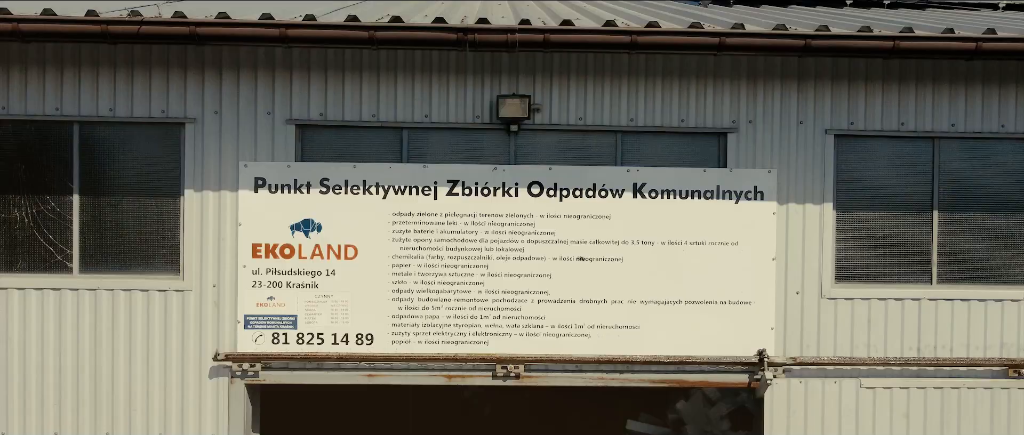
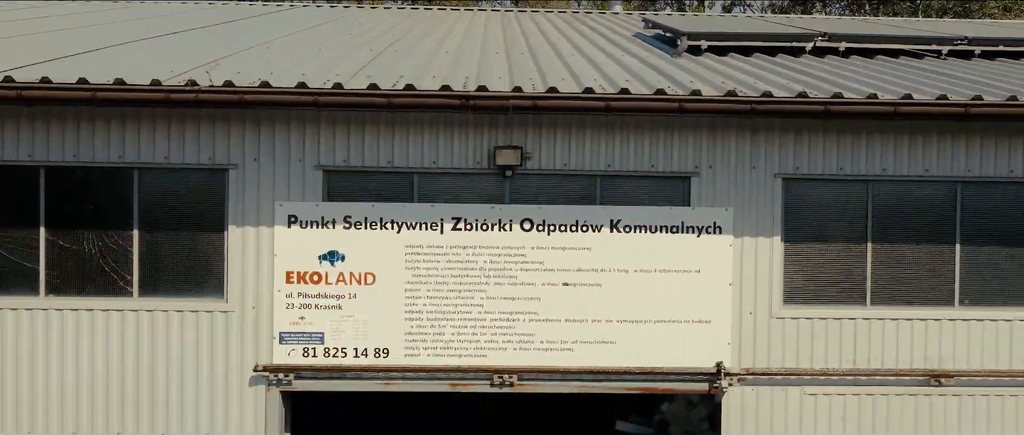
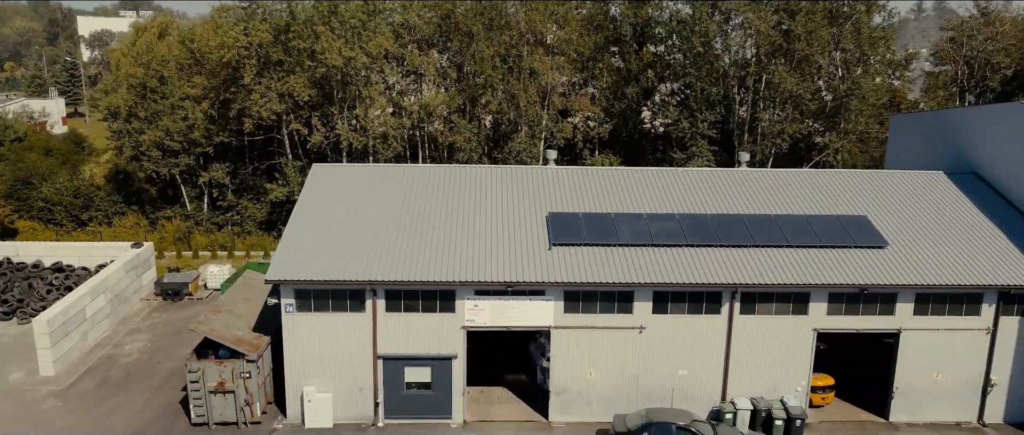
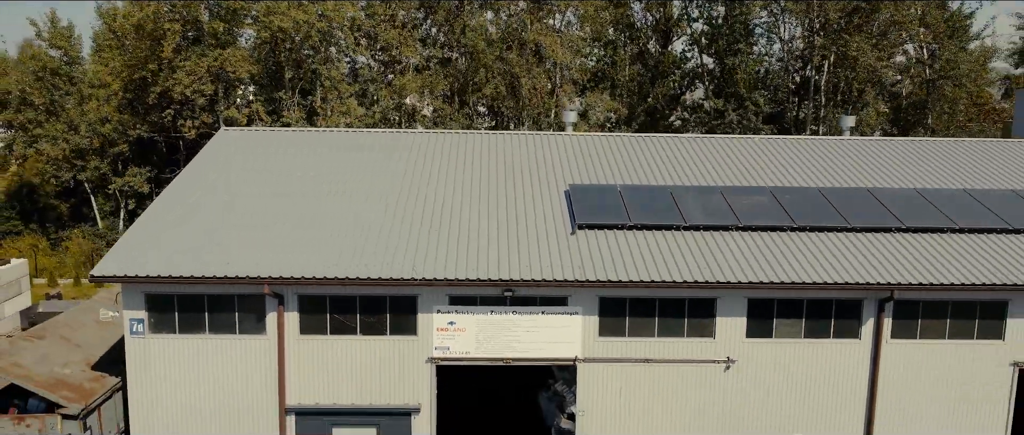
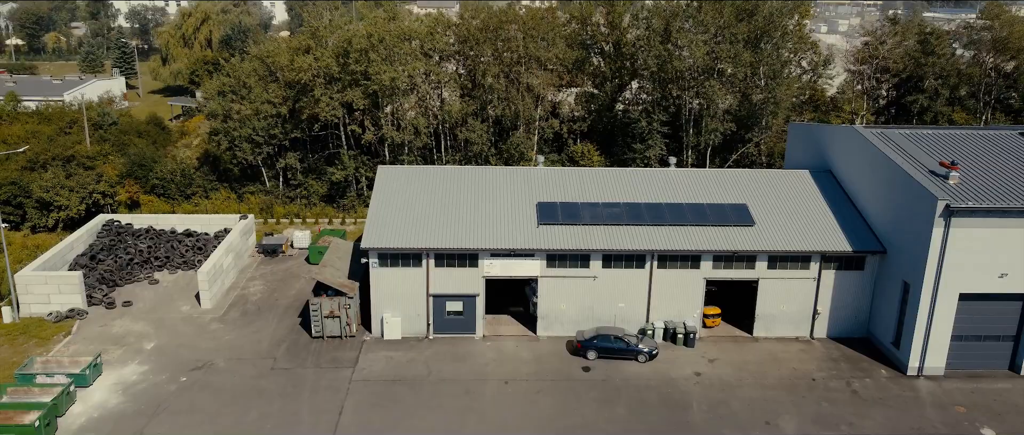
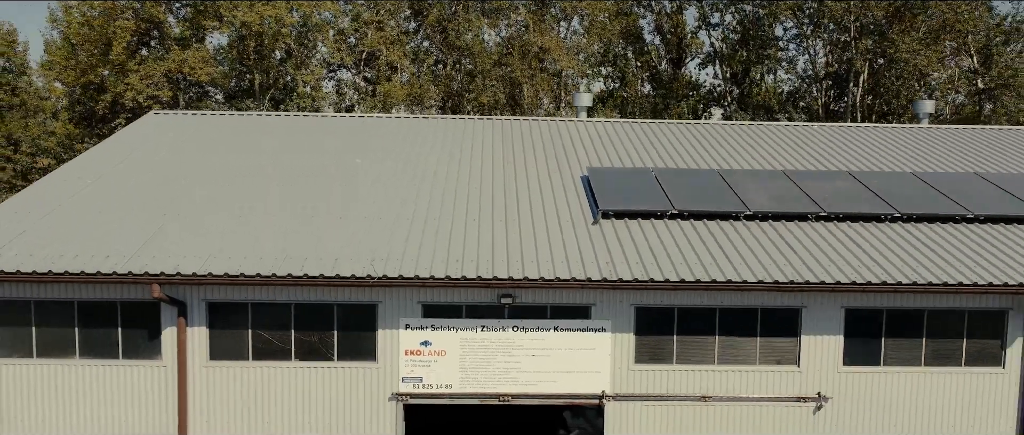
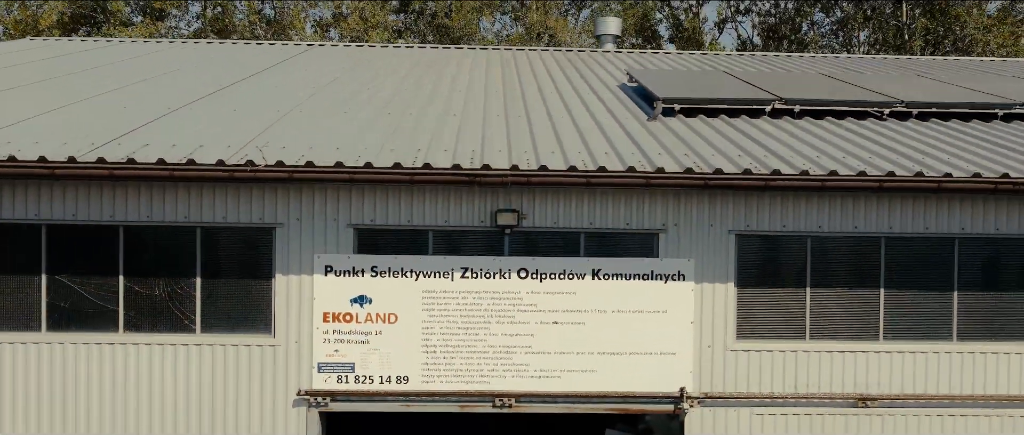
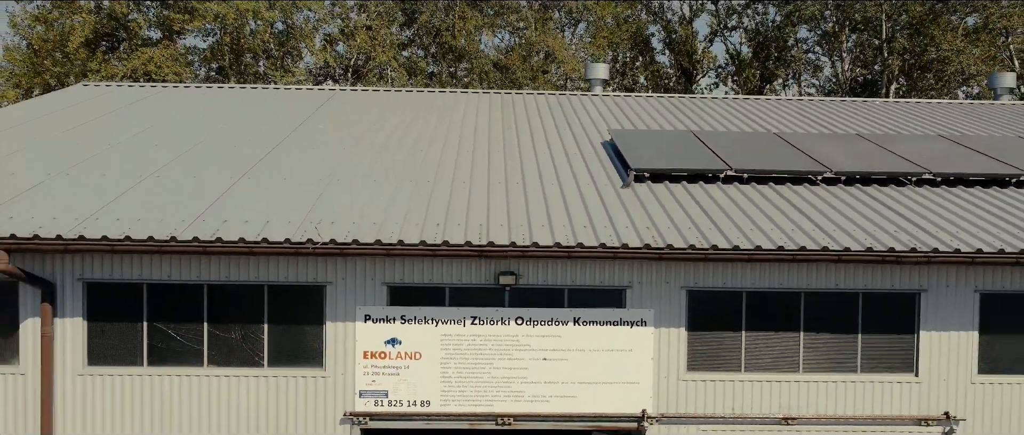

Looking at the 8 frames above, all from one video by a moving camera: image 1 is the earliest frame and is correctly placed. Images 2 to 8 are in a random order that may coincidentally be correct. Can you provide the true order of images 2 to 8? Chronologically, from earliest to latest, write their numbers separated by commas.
2, 7, 8, 6, 4, 3, 5
